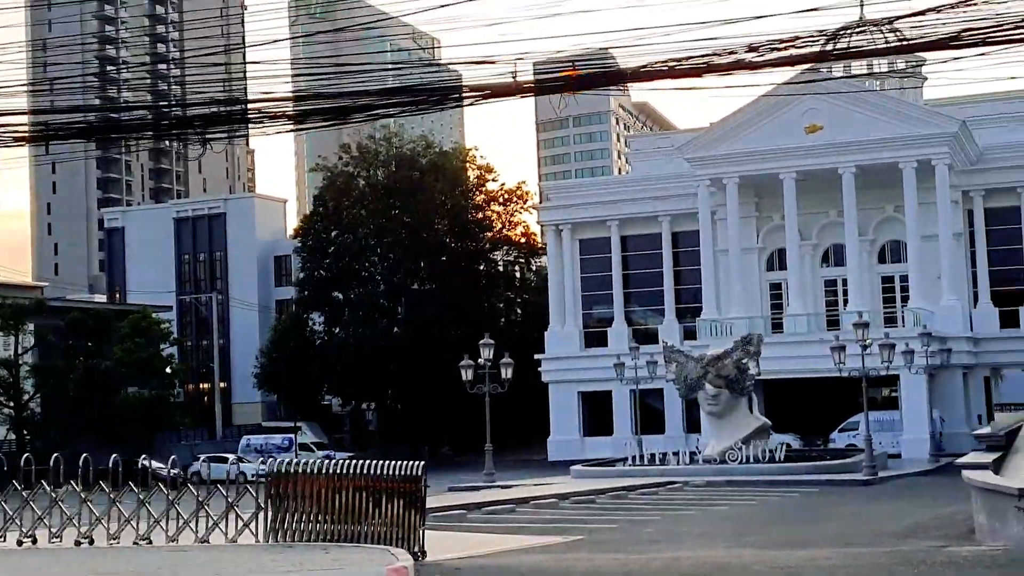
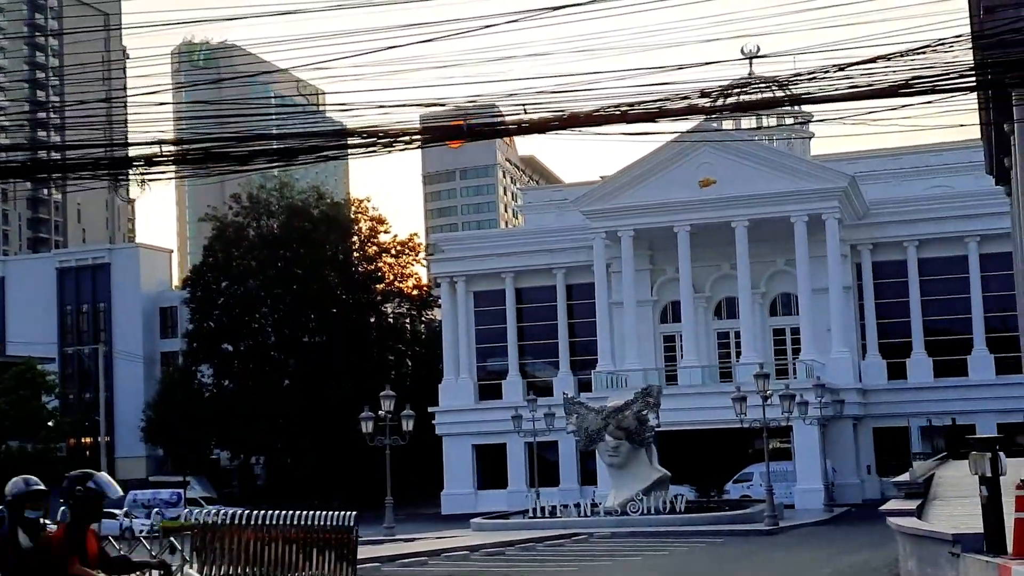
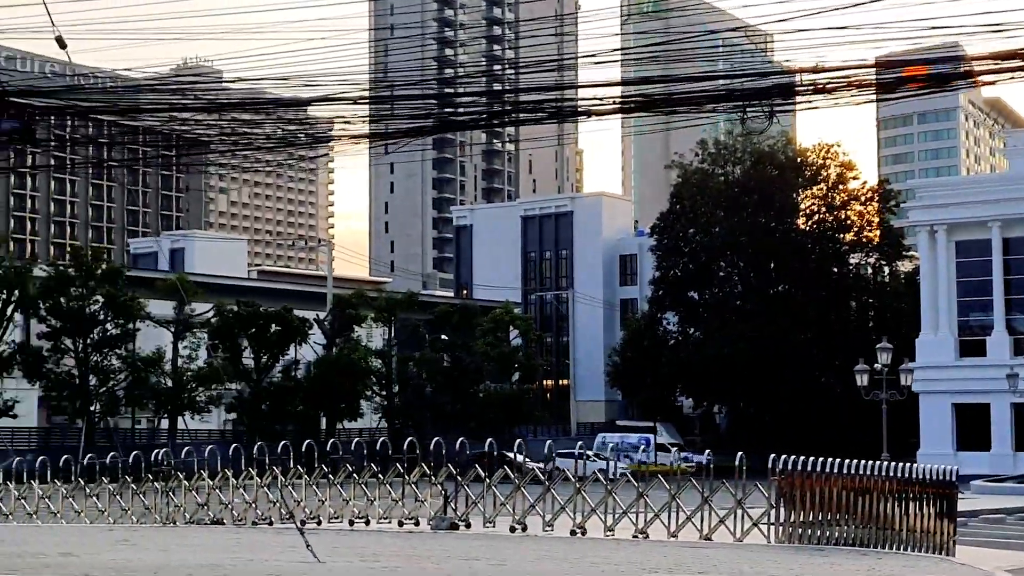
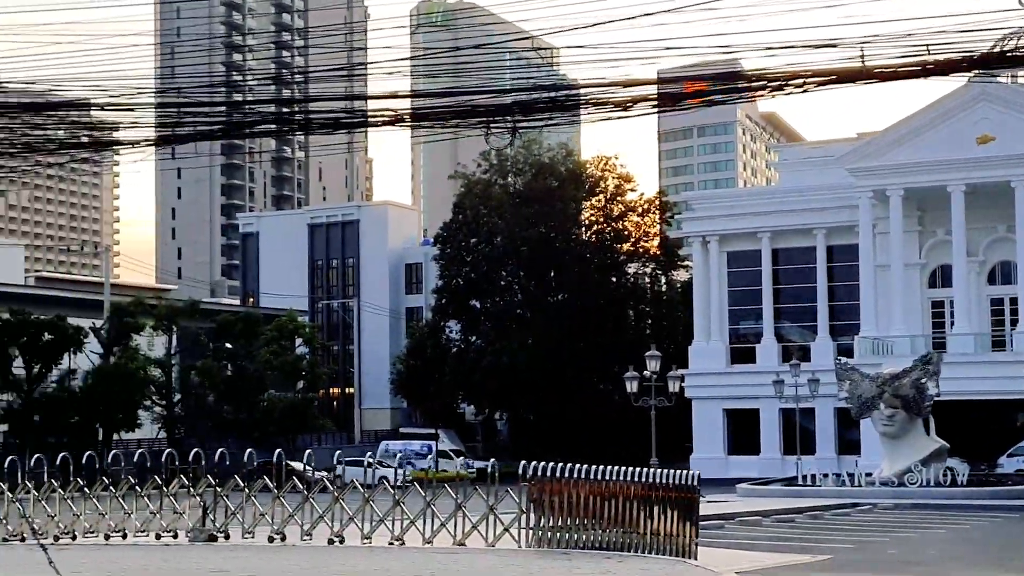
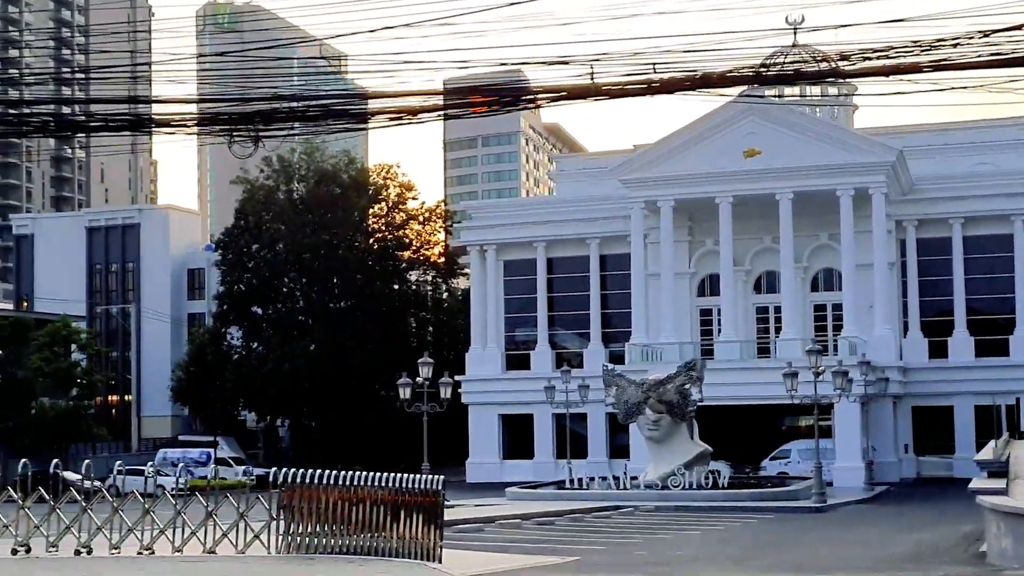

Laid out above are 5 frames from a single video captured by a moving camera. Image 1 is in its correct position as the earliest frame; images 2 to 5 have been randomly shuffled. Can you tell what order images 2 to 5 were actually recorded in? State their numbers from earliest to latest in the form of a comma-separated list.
2, 5, 4, 3
